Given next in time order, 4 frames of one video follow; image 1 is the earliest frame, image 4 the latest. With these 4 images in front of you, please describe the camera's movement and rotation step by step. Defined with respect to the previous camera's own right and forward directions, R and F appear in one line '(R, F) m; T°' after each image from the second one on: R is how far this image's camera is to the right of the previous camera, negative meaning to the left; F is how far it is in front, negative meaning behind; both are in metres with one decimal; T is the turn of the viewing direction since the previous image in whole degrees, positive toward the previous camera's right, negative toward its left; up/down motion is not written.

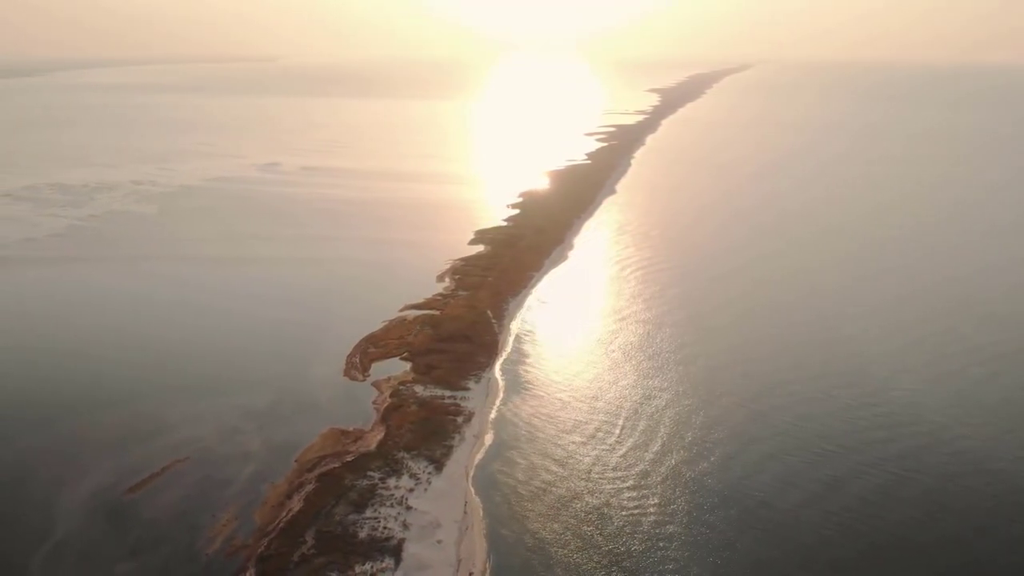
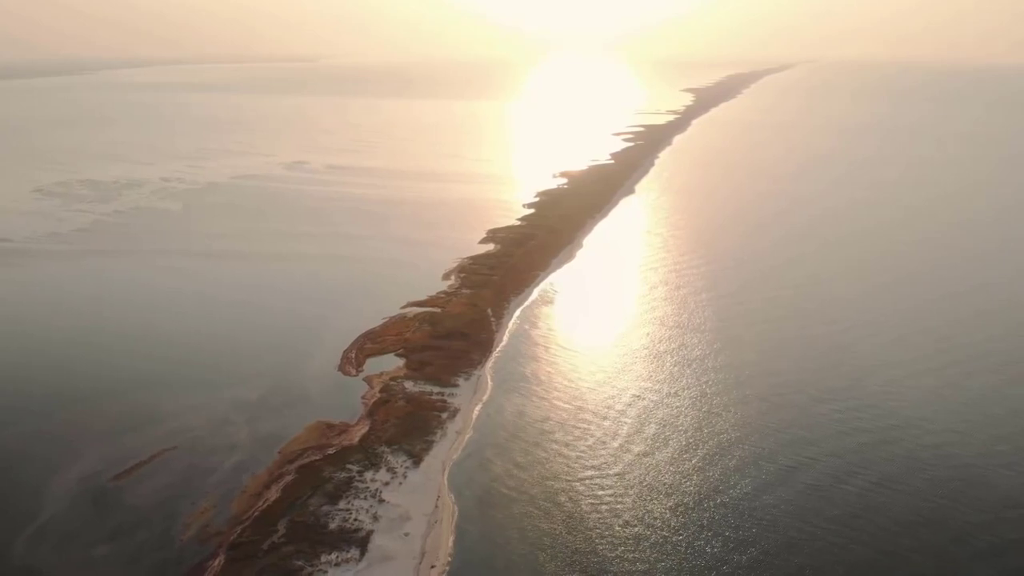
(+1.3, -0.1) m; -2°
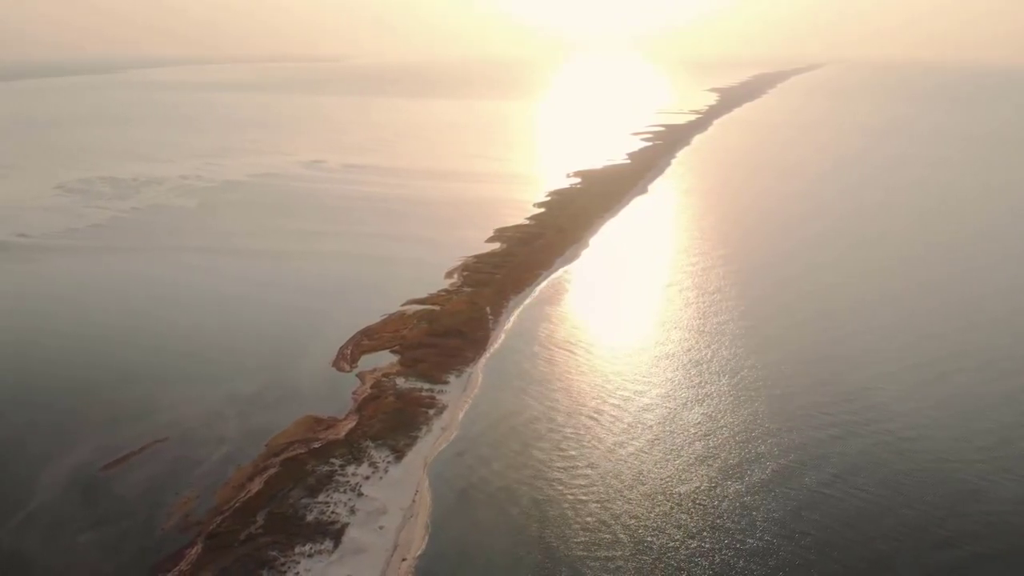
(+1.0, -0.1) m; -2°
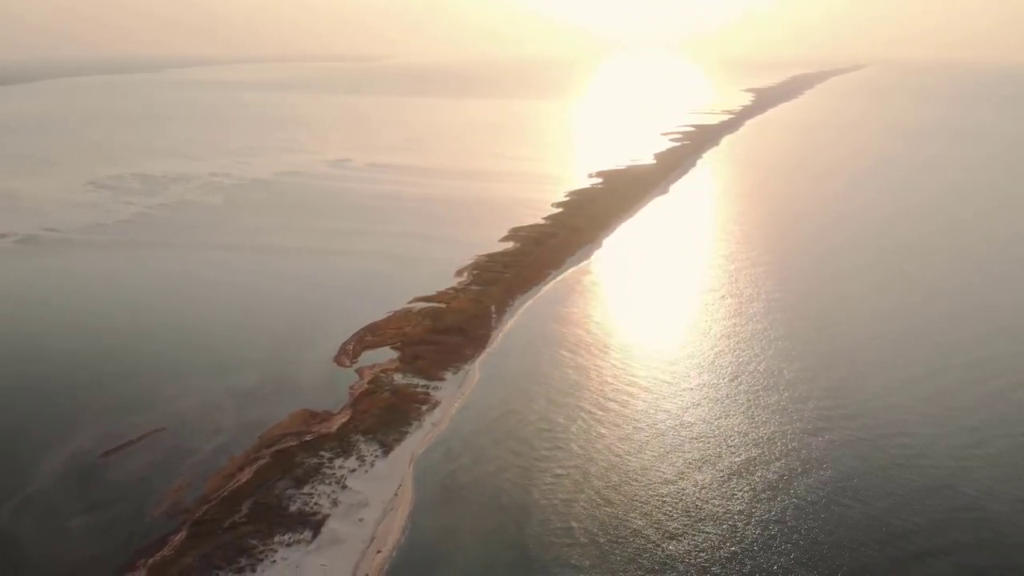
(+1.1, -0.1) m; -2°
